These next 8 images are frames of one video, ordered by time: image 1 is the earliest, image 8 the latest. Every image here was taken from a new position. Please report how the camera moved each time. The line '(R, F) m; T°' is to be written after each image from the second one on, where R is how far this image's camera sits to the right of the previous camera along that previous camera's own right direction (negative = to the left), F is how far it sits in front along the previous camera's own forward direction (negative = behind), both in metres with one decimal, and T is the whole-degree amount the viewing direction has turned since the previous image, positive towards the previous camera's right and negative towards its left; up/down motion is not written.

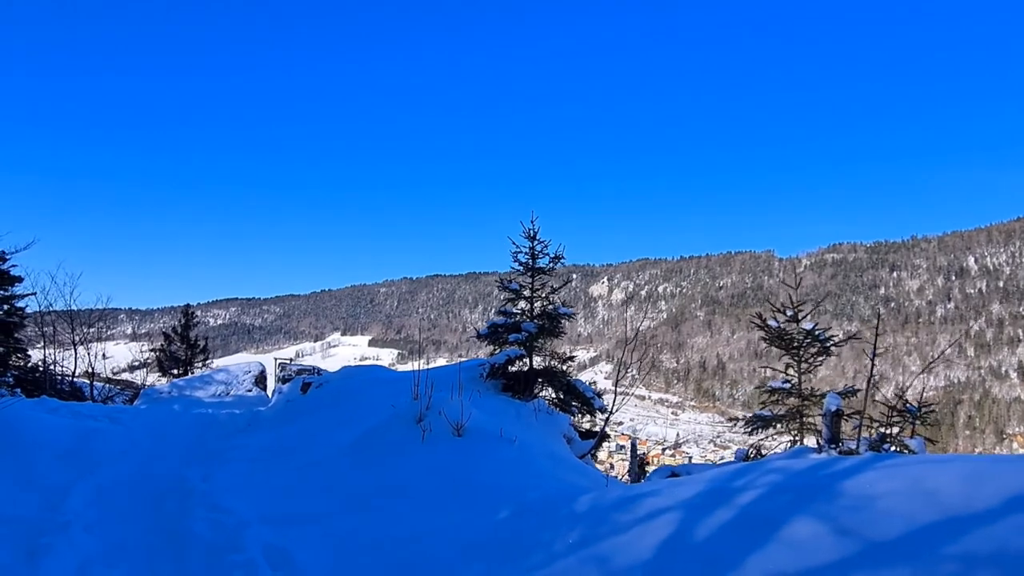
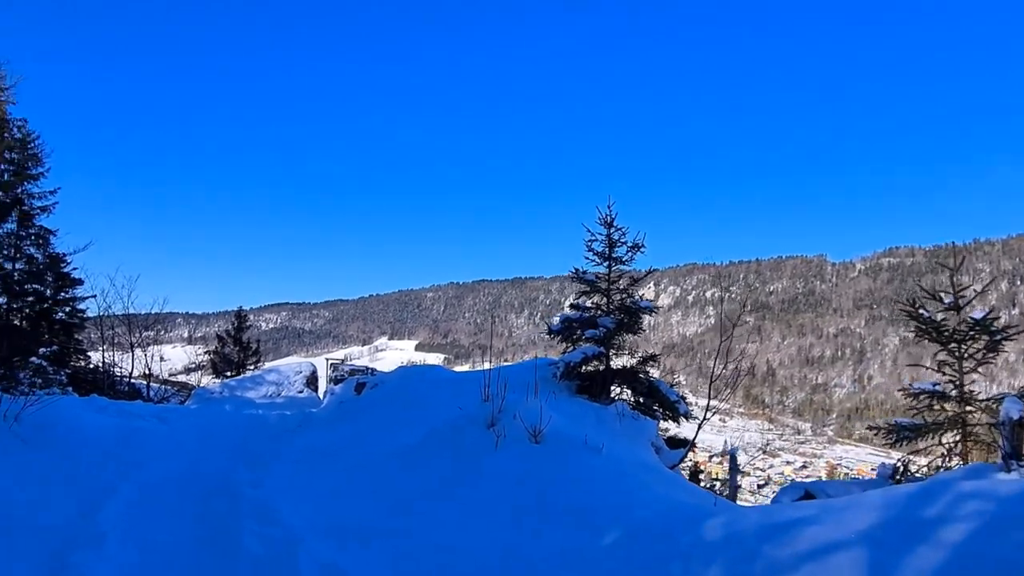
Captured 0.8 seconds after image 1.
(-0.3, +0.6) m; -4°
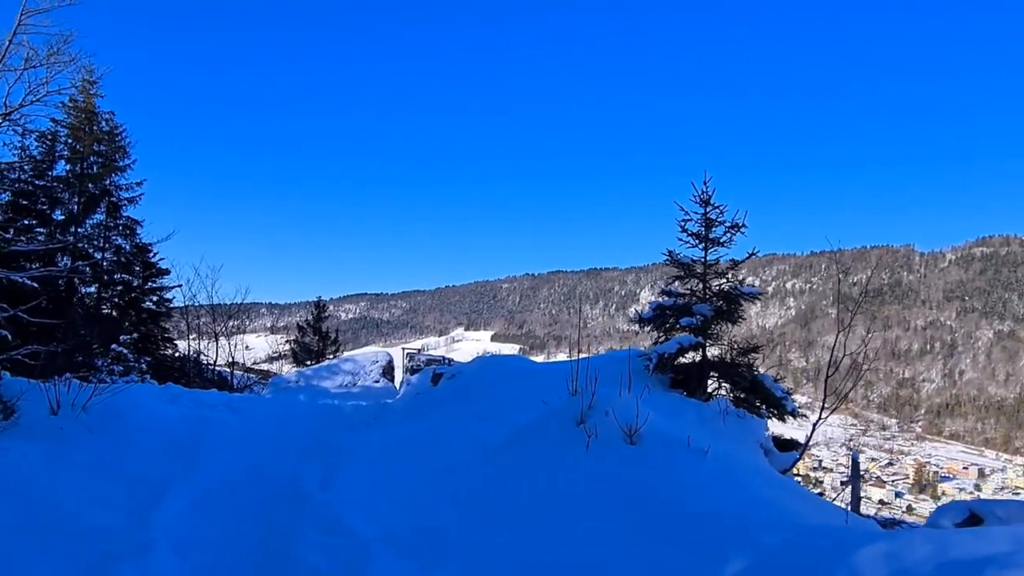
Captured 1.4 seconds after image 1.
(-0.1, +0.6) m; -6°
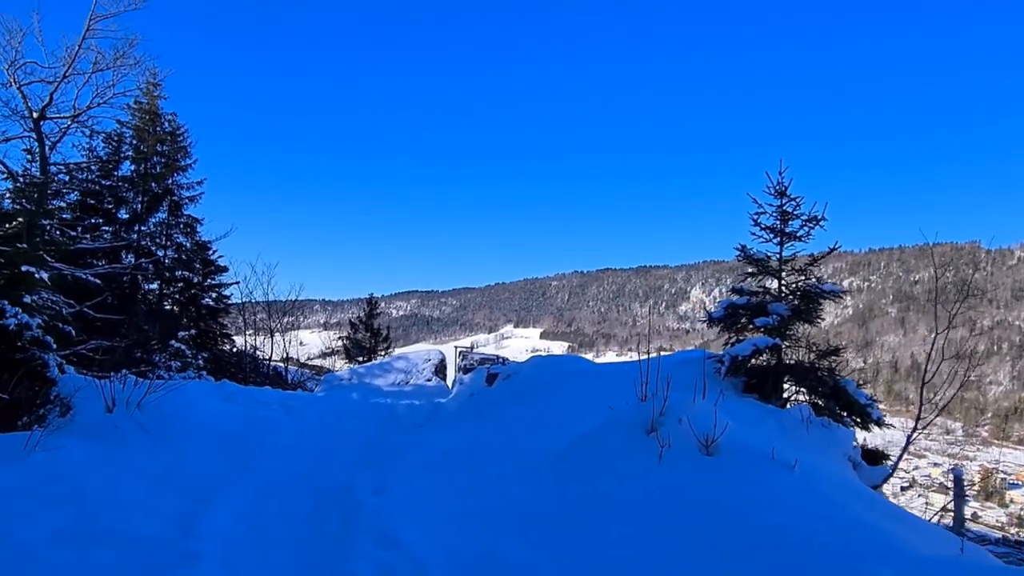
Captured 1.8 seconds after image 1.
(-0.1, +0.2) m; -4°
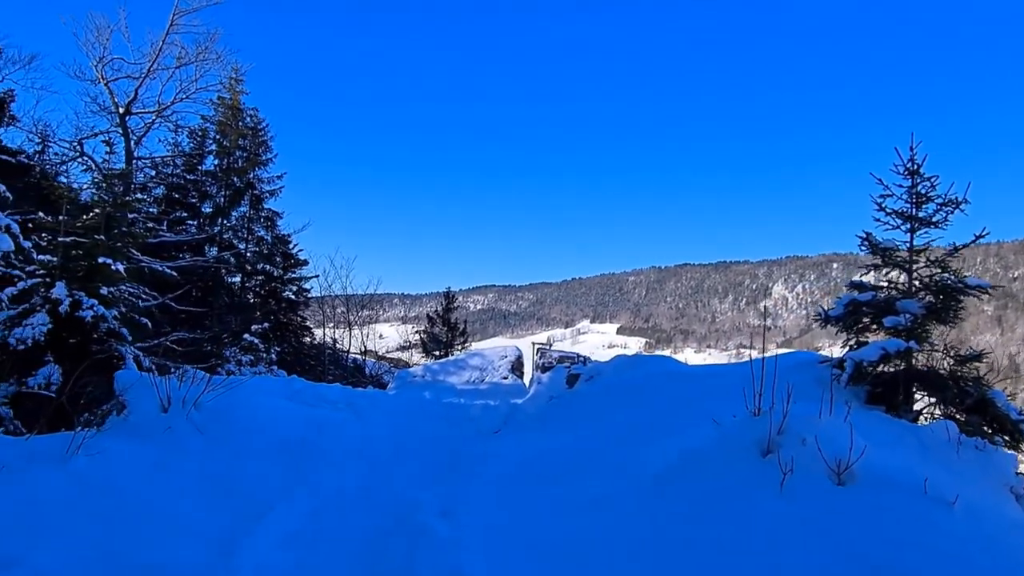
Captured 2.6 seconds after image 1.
(-0.1, +0.7) m; -6°
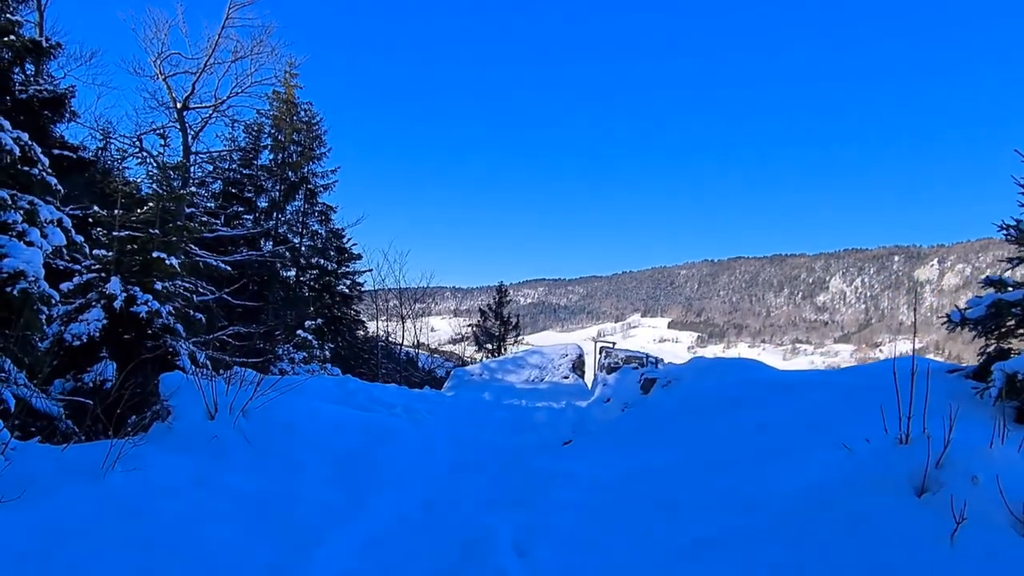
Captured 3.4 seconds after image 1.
(-0.2, +0.5) m; -4°
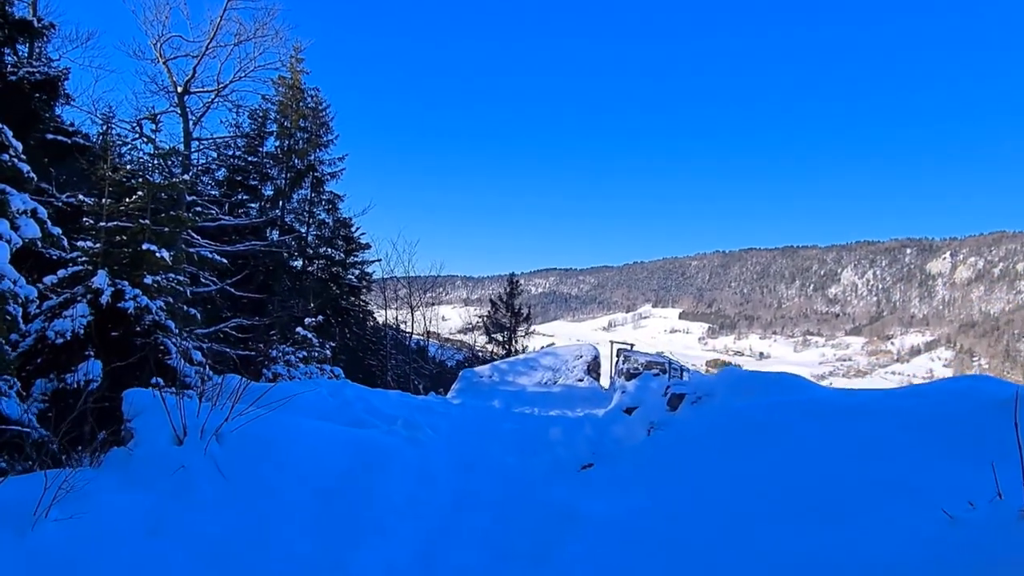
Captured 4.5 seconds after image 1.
(0.0, +0.6) m; -1°
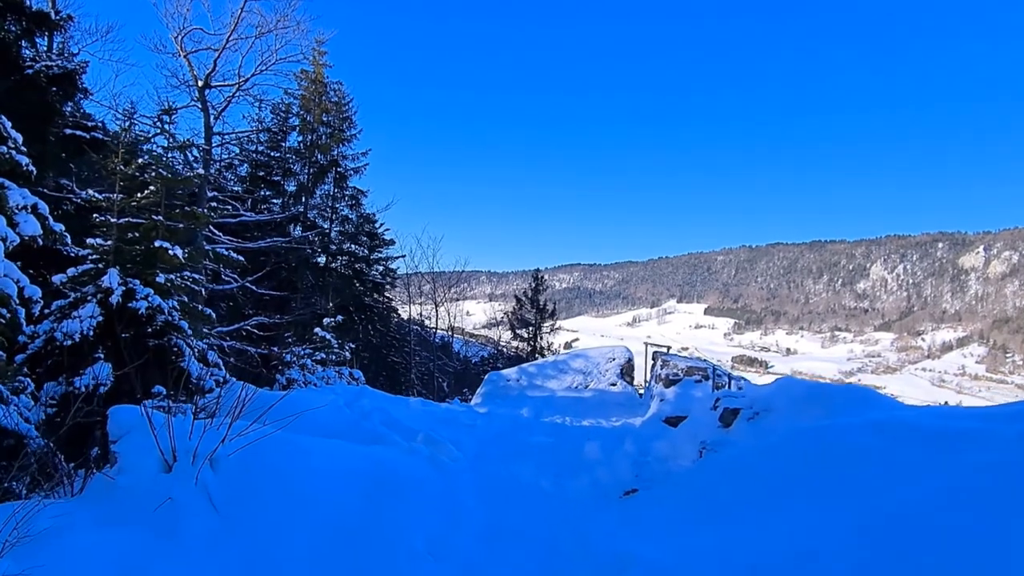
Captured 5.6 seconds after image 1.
(-0.1, +0.5) m; -2°
